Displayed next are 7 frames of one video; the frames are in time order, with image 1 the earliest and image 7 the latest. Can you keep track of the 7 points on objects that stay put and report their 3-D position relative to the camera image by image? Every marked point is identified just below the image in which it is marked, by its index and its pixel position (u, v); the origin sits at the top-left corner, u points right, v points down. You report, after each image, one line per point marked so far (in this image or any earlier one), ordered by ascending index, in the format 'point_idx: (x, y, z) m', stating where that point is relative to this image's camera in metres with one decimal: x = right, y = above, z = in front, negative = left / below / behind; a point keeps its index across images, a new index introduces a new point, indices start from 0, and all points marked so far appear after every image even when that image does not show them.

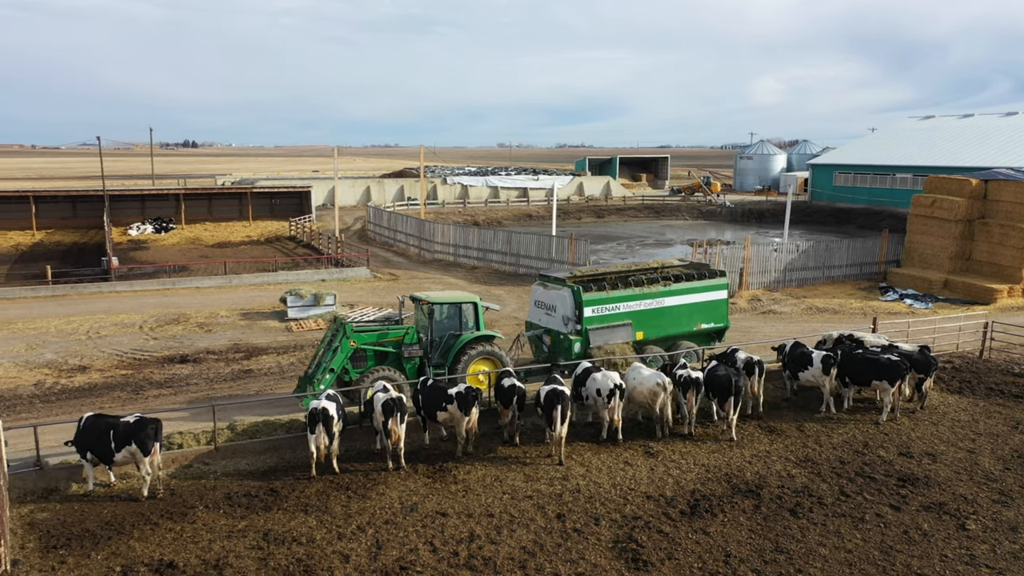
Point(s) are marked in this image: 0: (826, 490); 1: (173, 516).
0: (+4.2, -2.7, +10.9) m
1: (-4.1, -2.7, +9.7) m
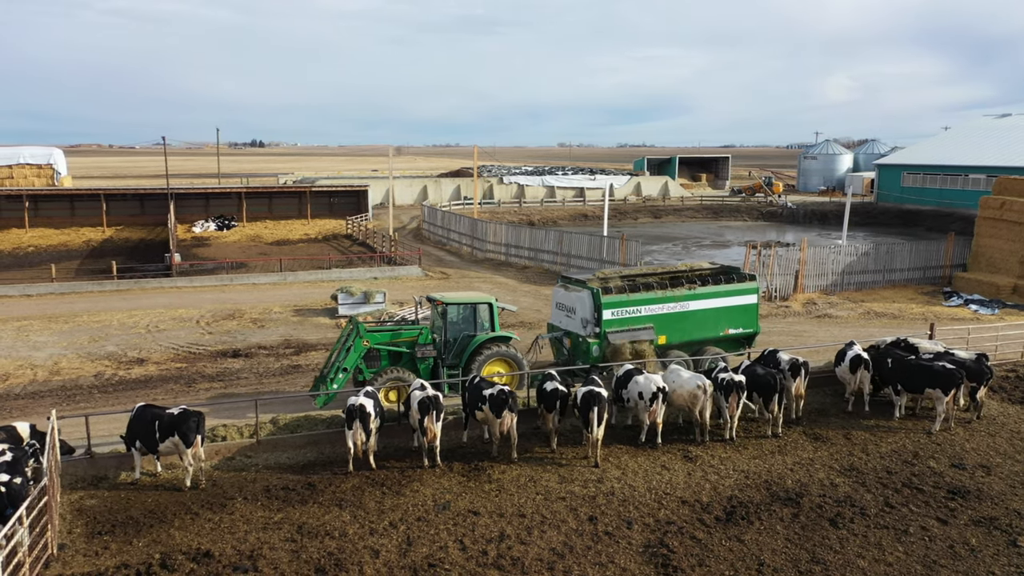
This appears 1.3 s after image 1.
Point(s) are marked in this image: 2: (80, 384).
0: (+4.7, -2.8, +10.6) m
1: (-3.7, -2.7, +10.0) m
2: (-8.8, -1.9, +16.5) m
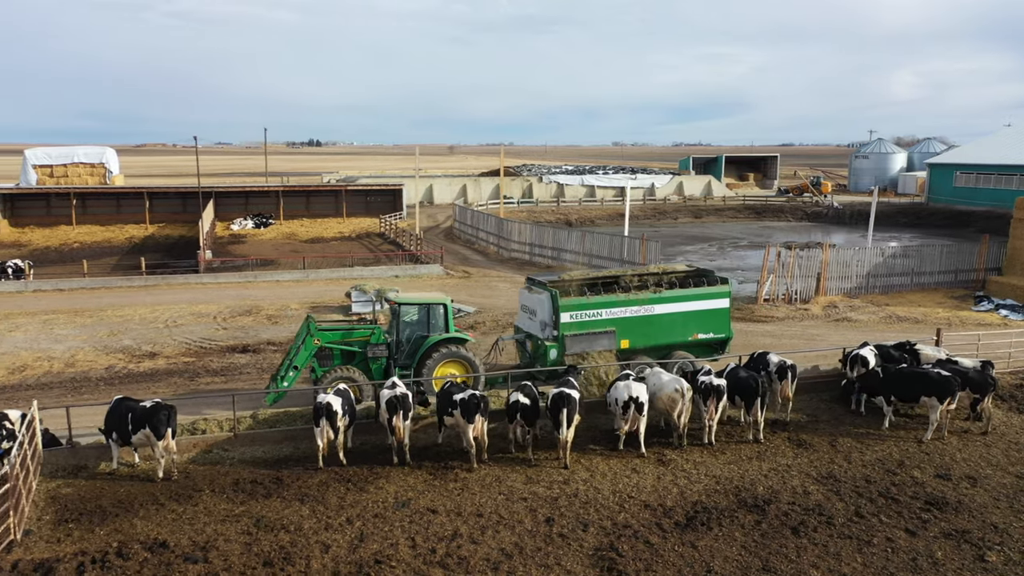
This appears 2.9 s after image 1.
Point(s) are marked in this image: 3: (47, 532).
0: (+4.2, -2.8, +10.3) m
1: (-4.2, -2.6, +10.2) m
2: (-8.9, -1.8, +17.0) m
3: (-5.3, -2.8, +9.3) m
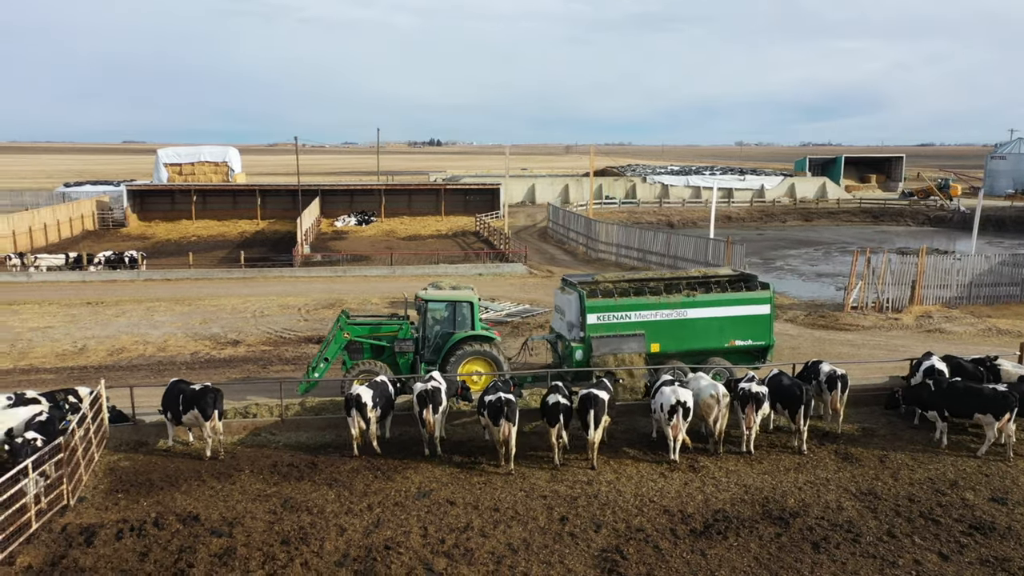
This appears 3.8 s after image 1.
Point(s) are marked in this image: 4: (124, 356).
0: (+4.4, -2.9, +9.9) m
1: (-3.9, -2.5, +10.9) m
2: (-7.6, -1.6, +18.3) m
3: (-5.2, -2.6, +10.2) m
4: (-9.0, -1.6, +18.8) m
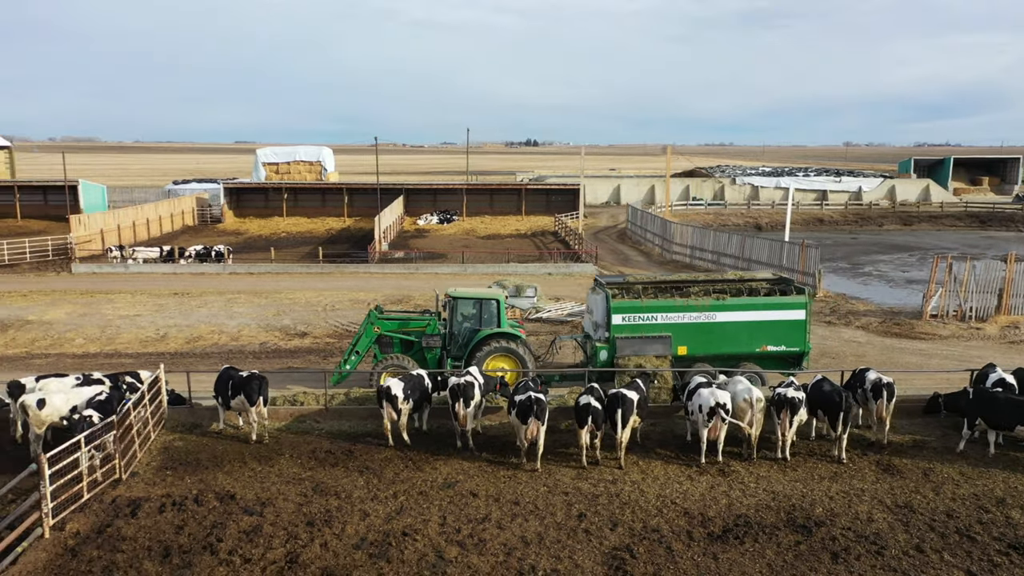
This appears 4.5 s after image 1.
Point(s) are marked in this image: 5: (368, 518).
0: (+4.6, -3.0, +9.6) m
1: (-3.5, -2.4, +11.6) m
2: (-6.4, -1.5, +19.3) m
3: (-4.9, -2.5, +10.9) m
4: (-7.7, -1.4, +19.9) m
5: (-1.7, -2.8, +9.9) m
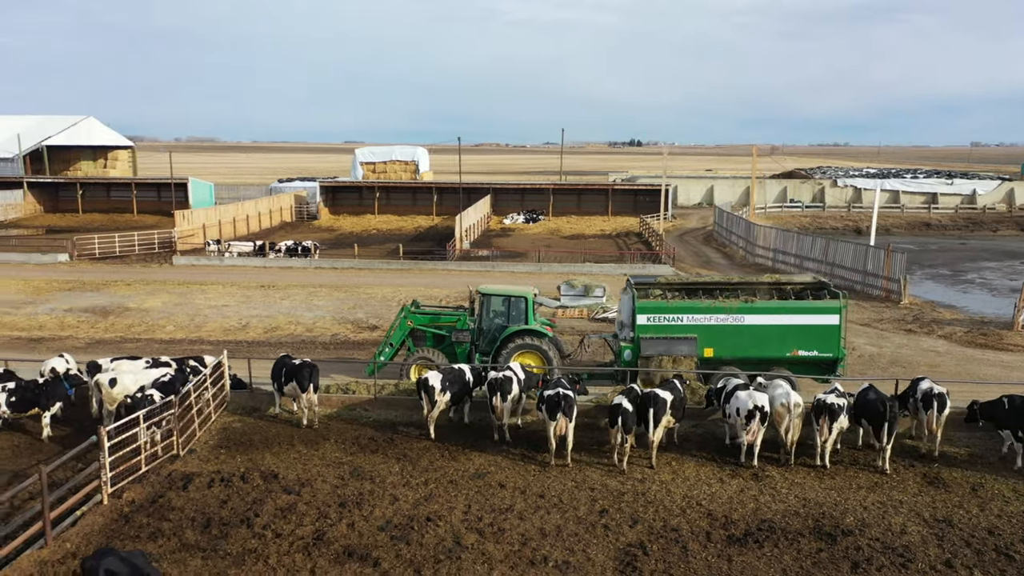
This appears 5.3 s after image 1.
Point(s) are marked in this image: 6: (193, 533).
0: (+4.8, -3.1, +9.3) m
1: (-3.0, -2.3, +12.2) m
2: (-4.9, -1.3, +20.2) m
3: (-4.4, -2.4, +11.7) m
4: (-6.1, -1.2, +21.0) m
5: (-1.5, -2.7, +10.3) m
6: (-3.7, -2.8, +9.4) m
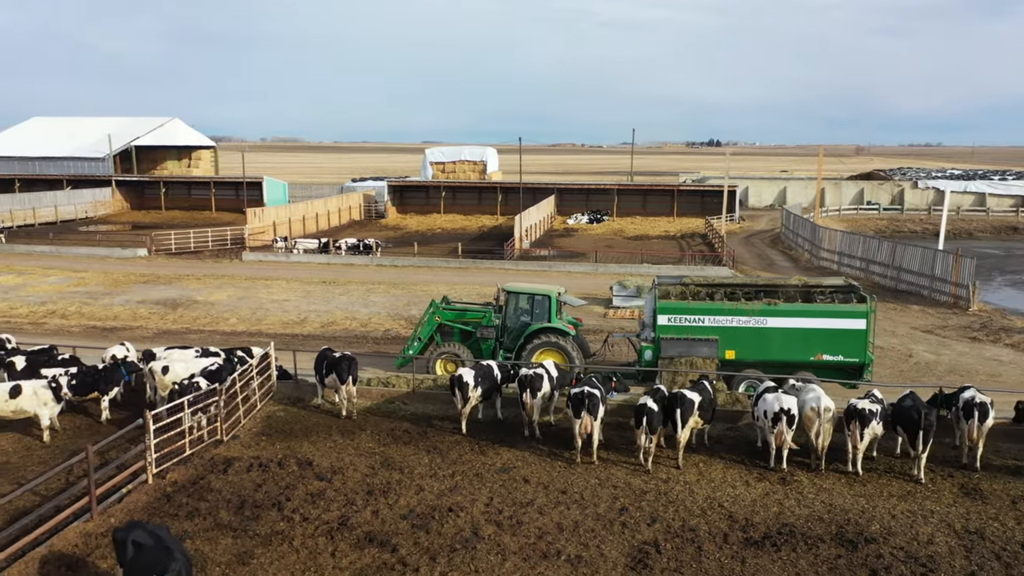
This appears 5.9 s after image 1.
0: (+4.9, -3.1, +9.0) m
1: (-2.6, -2.3, +12.7) m
2: (-3.7, -1.2, +20.8) m
3: (-4.0, -2.3, +12.3) m
4: (-4.8, -1.1, +21.7) m
5: (-1.2, -2.7, +10.6) m
6: (-3.5, -2.8, +10.0) m
